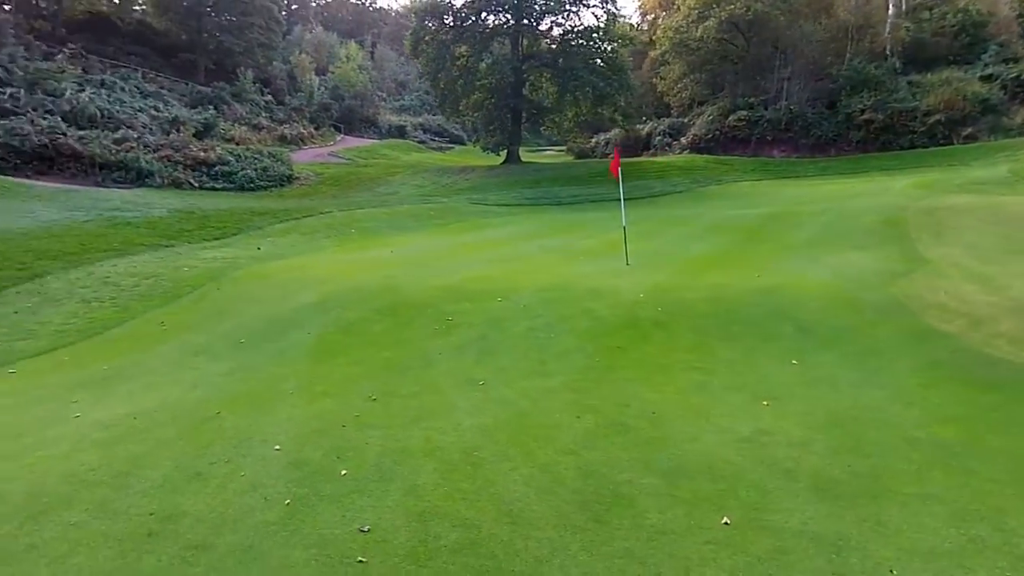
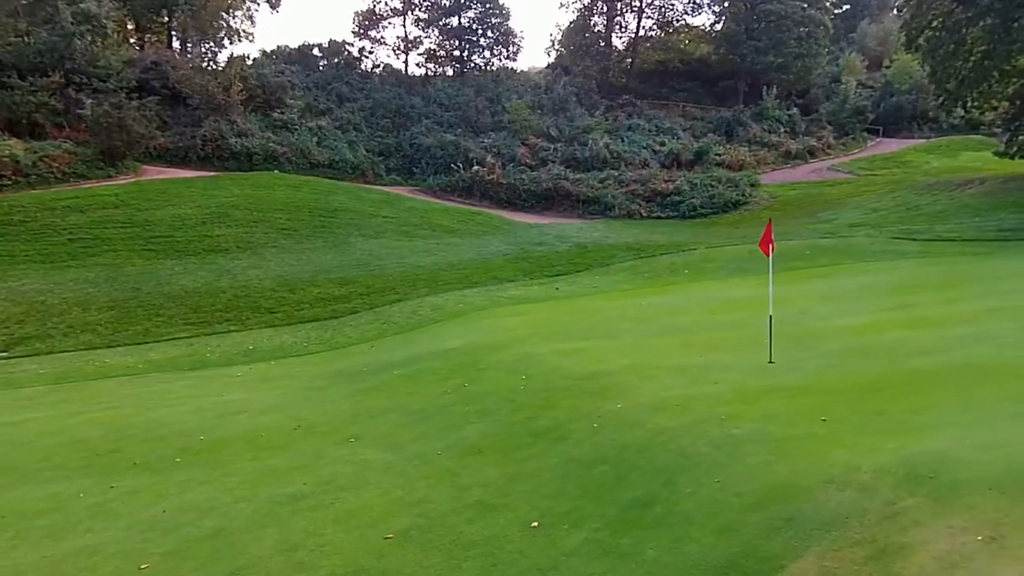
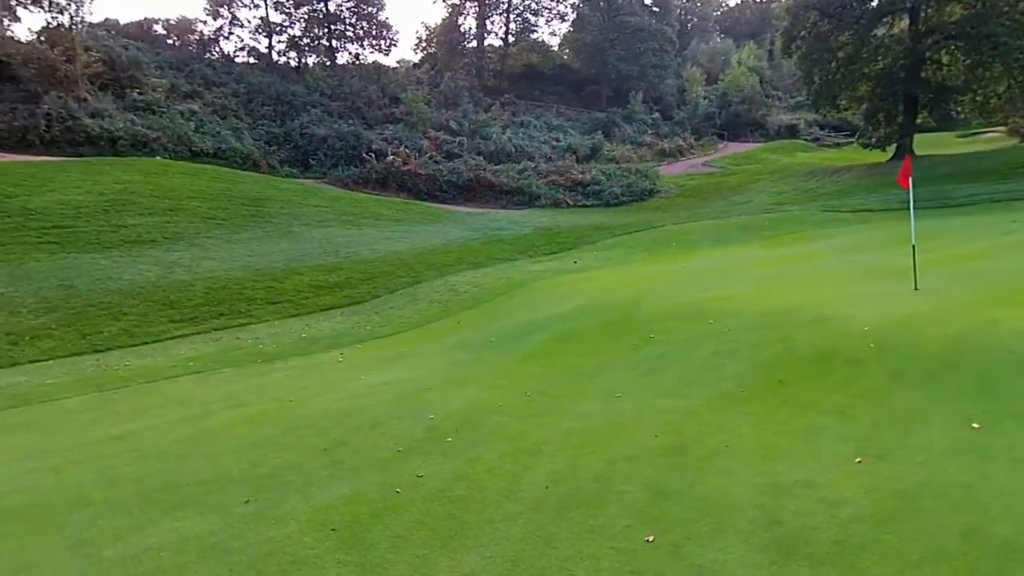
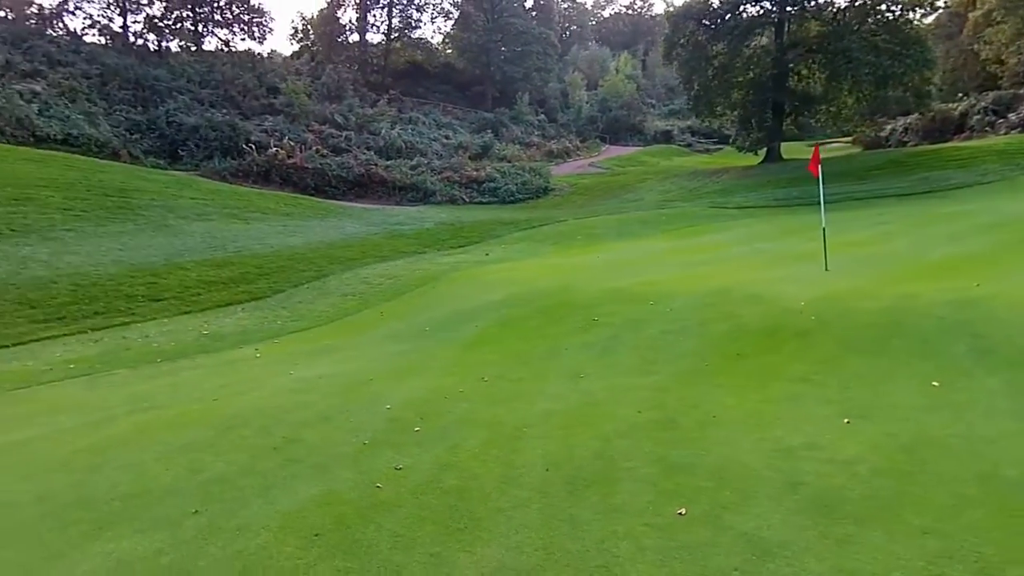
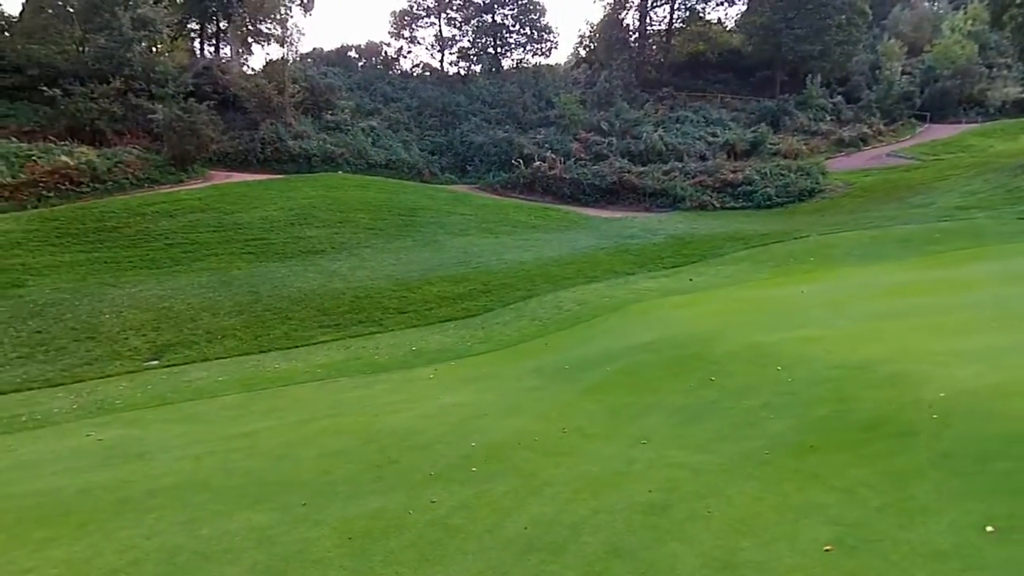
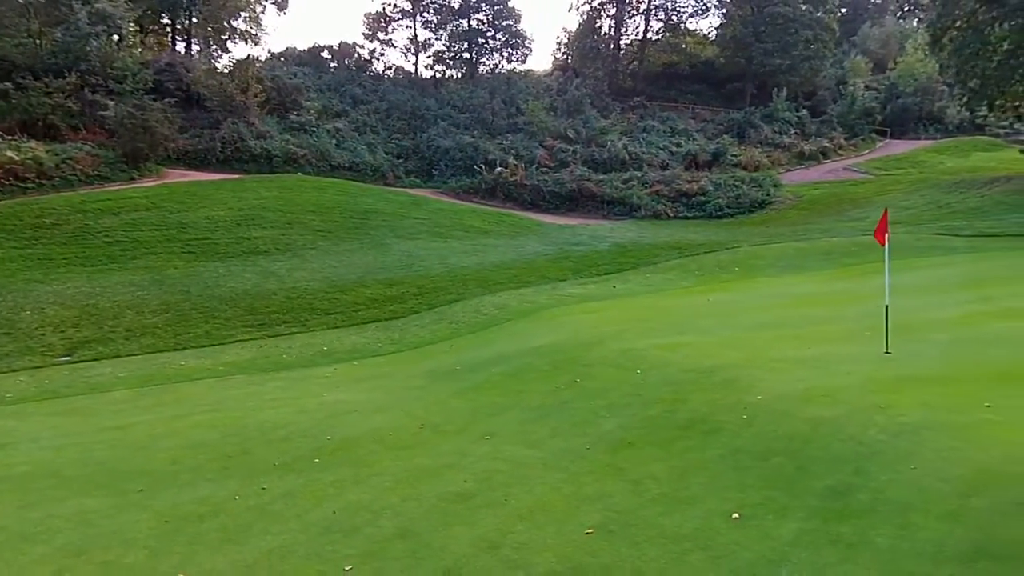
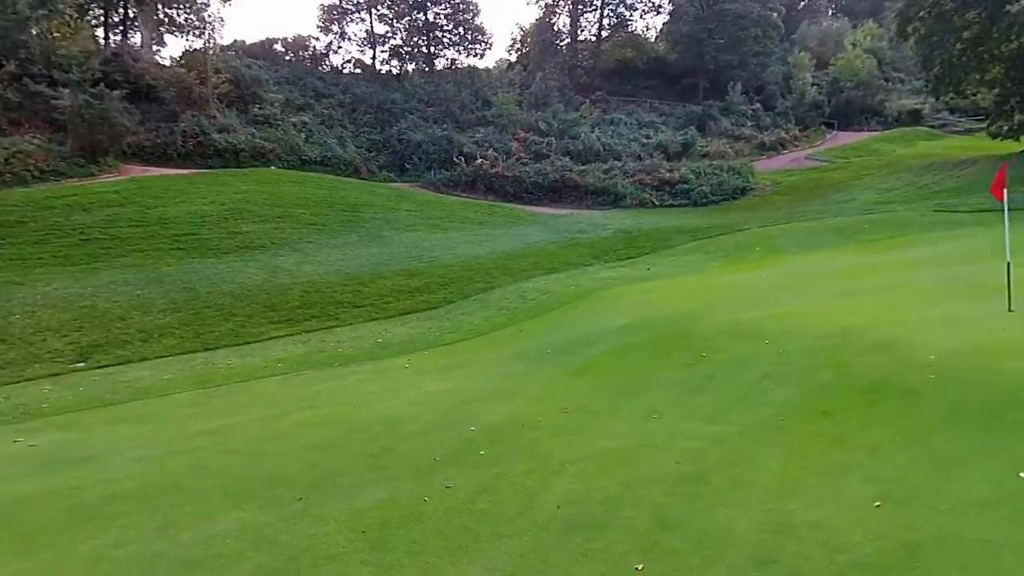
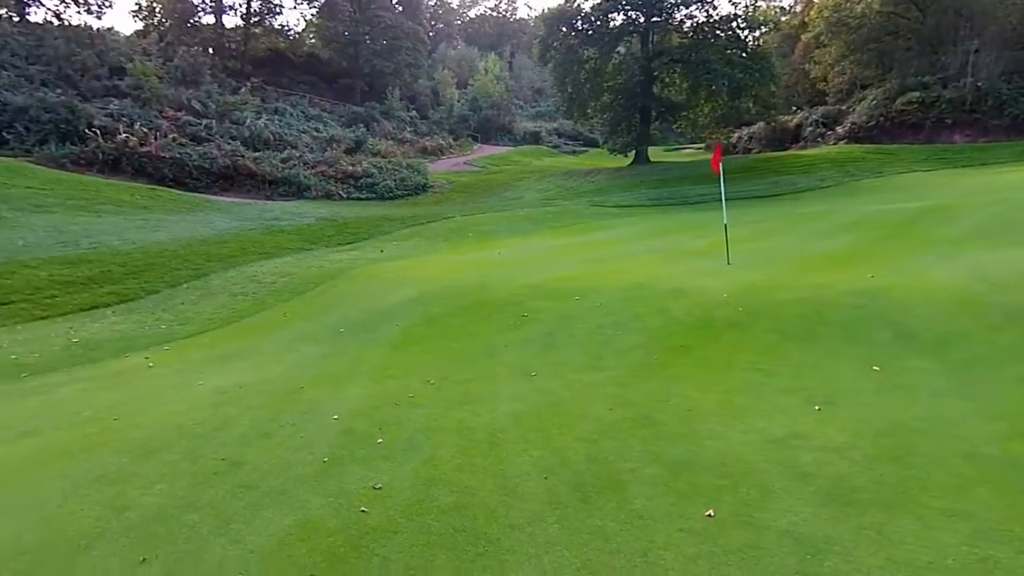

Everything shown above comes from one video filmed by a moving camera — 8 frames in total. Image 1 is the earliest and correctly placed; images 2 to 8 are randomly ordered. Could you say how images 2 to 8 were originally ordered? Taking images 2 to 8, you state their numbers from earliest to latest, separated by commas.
8, 4, 3, 7, 5, 6, 2
